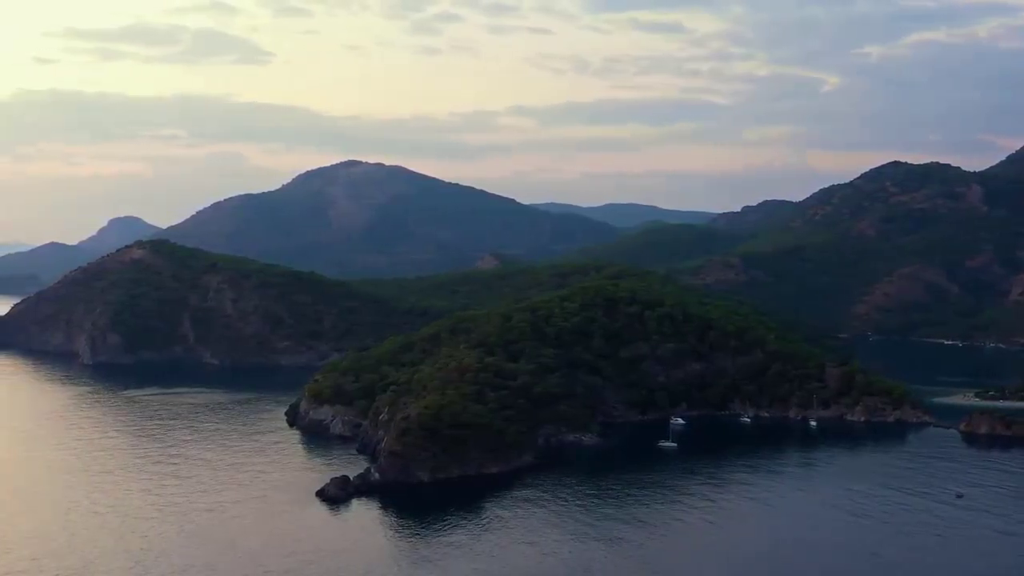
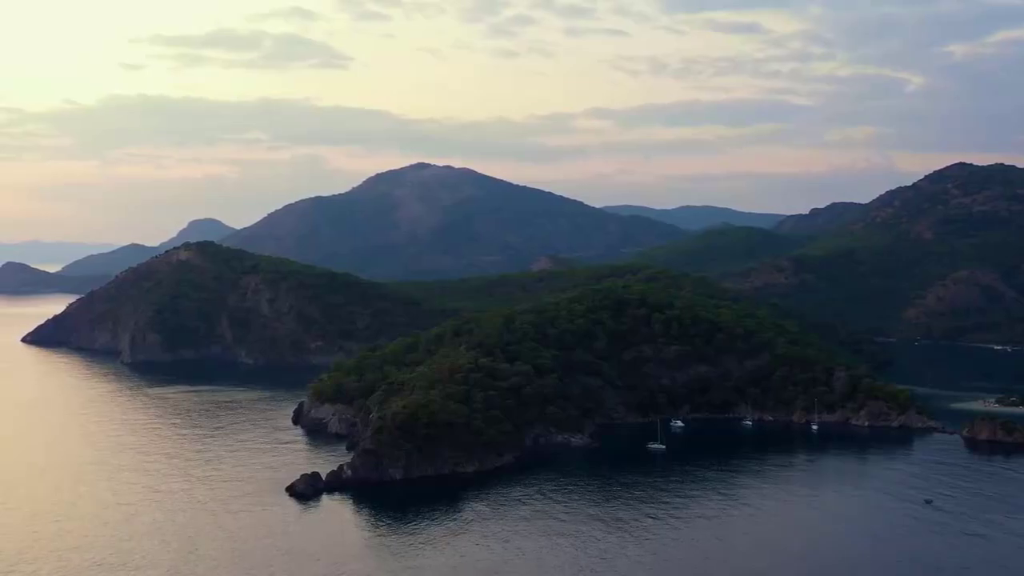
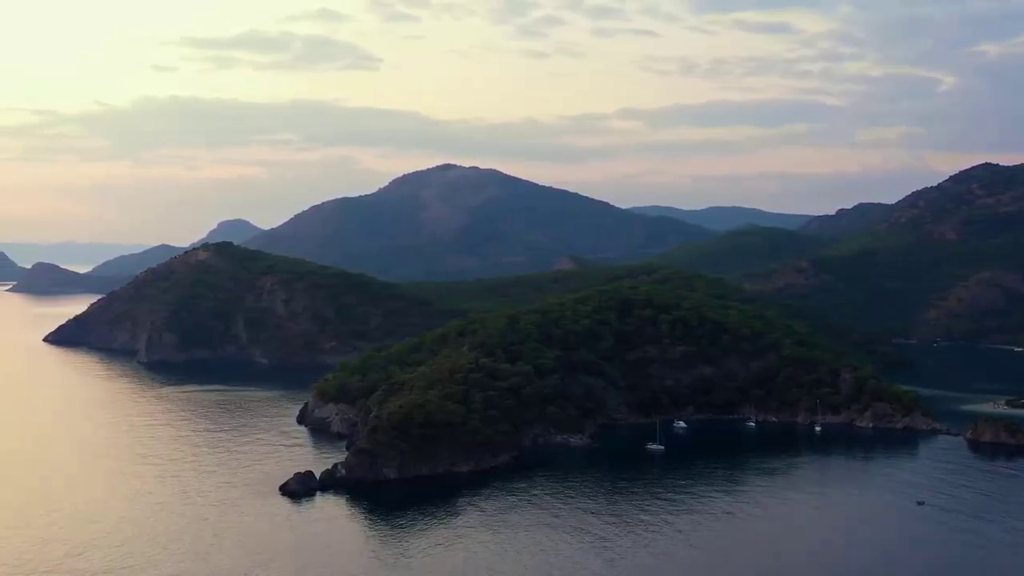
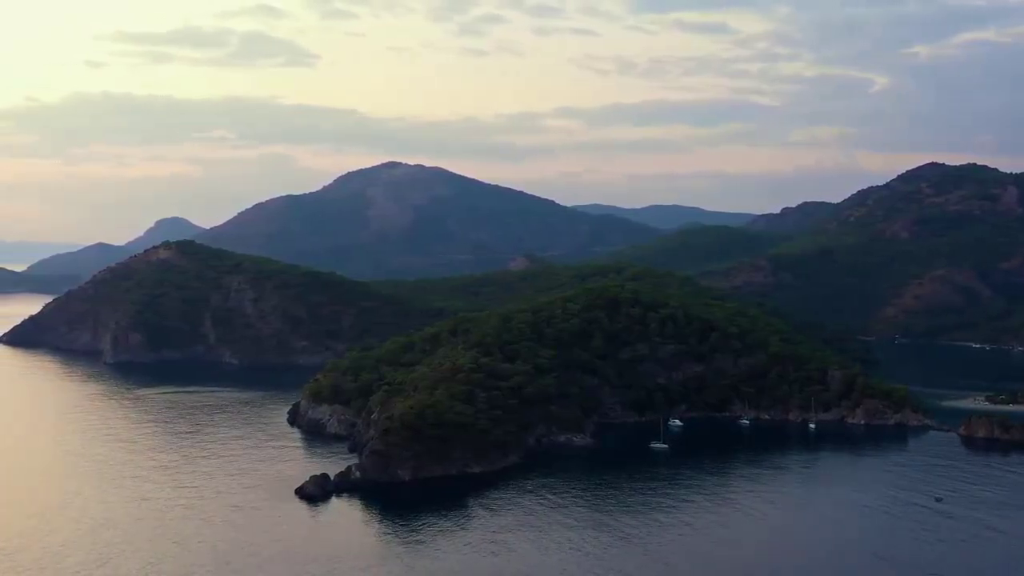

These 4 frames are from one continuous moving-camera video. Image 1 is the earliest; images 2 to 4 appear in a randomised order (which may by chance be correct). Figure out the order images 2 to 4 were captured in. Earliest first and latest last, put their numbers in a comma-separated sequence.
4, 2, 3
